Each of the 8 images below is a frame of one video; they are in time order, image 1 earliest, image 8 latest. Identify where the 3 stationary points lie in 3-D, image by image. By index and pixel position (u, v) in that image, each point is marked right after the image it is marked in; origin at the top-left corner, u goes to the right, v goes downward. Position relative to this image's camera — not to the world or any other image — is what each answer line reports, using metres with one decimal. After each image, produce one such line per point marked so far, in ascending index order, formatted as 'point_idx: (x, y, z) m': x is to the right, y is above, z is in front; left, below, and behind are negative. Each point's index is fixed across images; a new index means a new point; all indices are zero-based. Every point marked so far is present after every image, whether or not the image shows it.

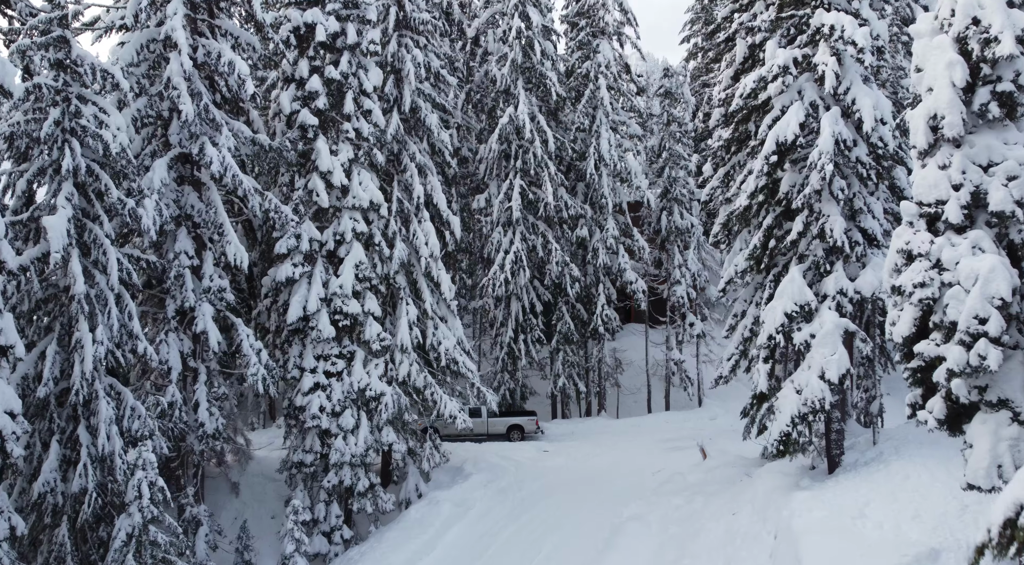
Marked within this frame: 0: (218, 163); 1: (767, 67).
0: (-6.3, +2.5, +19.0) m
1: (+4.7, +3.9, +16.5) m
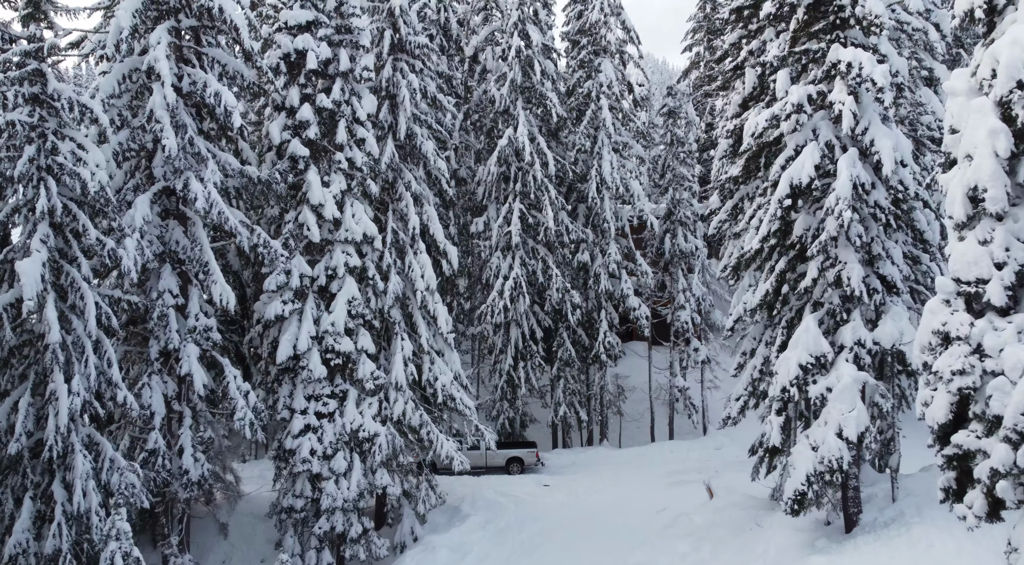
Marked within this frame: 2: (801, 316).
0: (-6.3, +1.7, +18.1) m
1: (+4.7, +3.0, +15.6) m
2: (+5.3, -0.6, +16.5) m
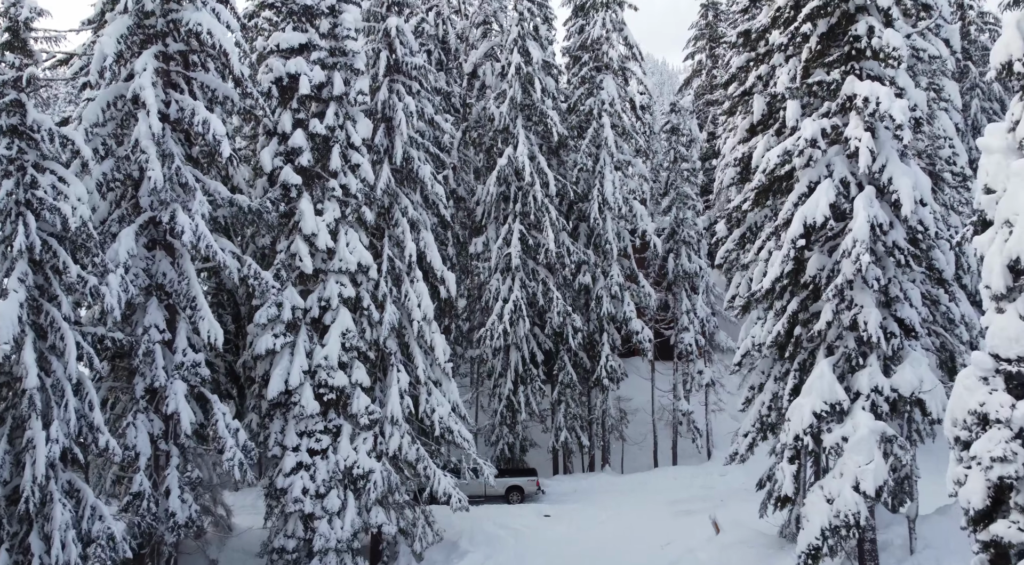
0: (-6.3, +1.0, +17.4) m
1: (+4.7, +2.3, +14.9) m
2: (+5.3, -1.3, +15.8) m
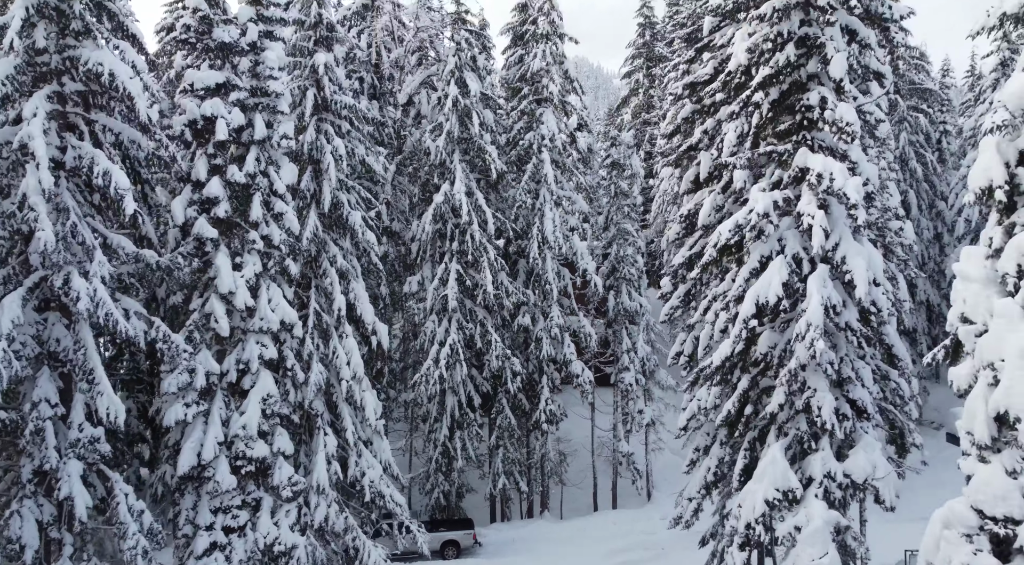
0: (-7.5, -0.3, +15.8) m
1: (+3.7, +1.1, +14.1) m
2: (+4.2, -2.6, +15.0) m
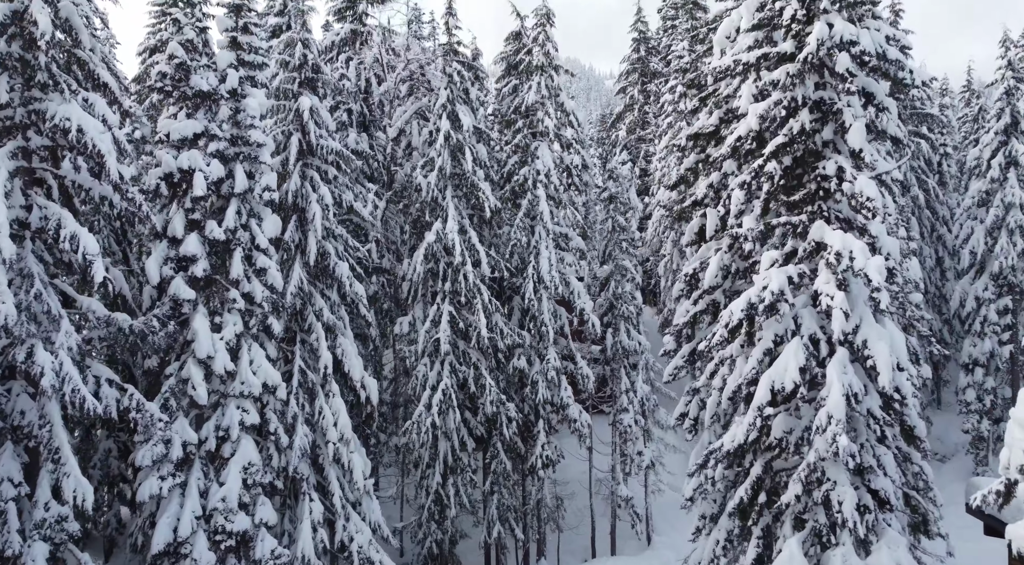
0: (-7.6, -1.5, +14.7) m
1: (+3.6, -0.1, +13.1) m
2: (+4.2, -3.8, +14.0) m
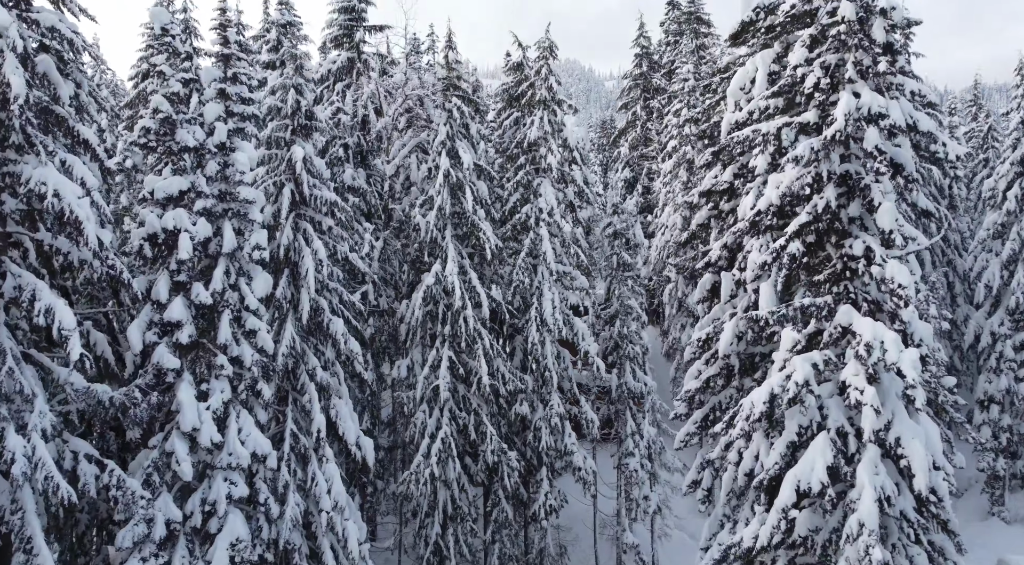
0: (-7.5, -2.7, +13.8) m
1: (+3.6, -1.3, +12.2) m
2: (+4.2, -5.0, +13.0) m
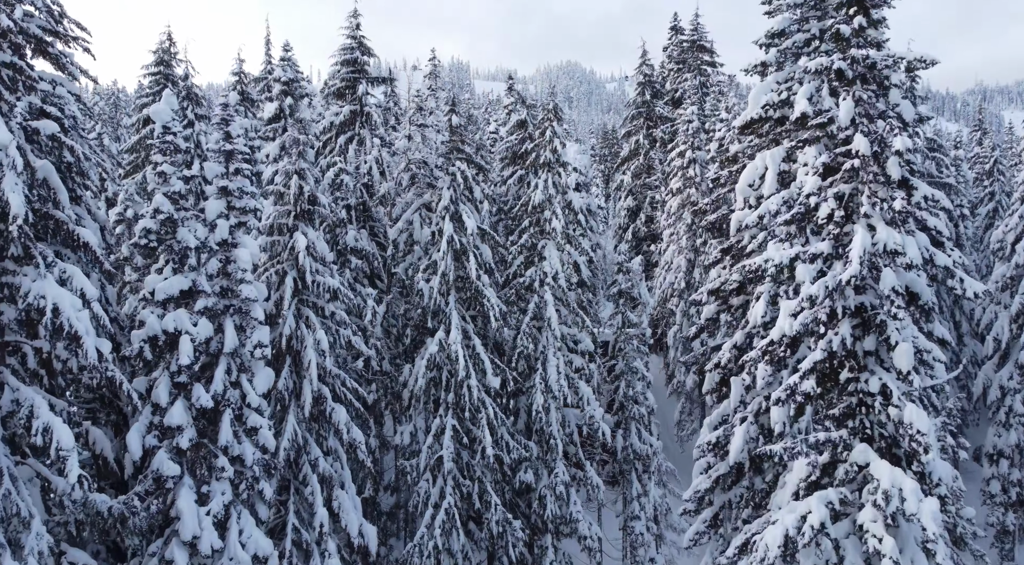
0: (-7.4, -4.6, +13.5) m
1: (+3.7, -3.1, +11.9) m
2: (+4.3, -6.8, +12.7) m
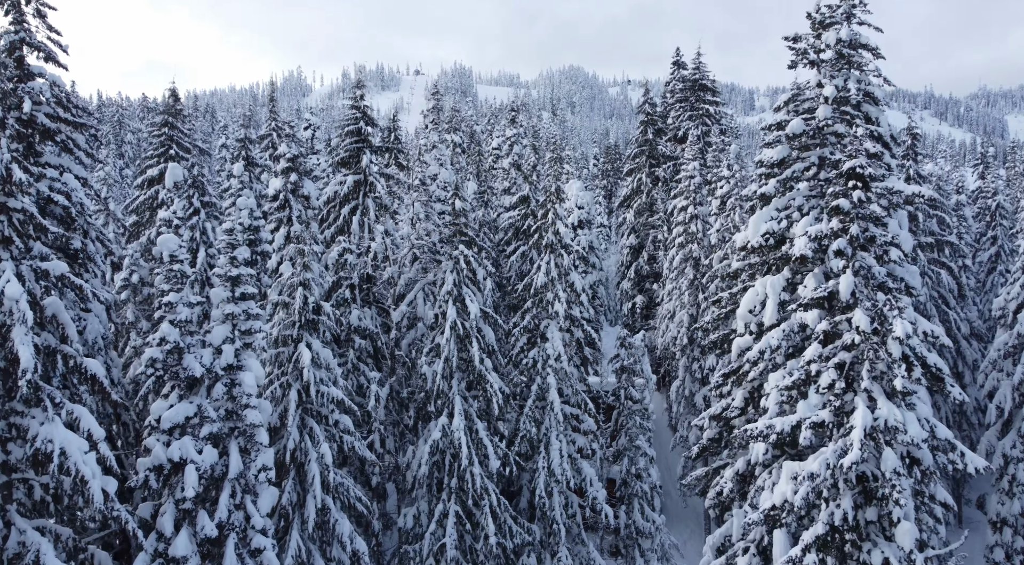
0: (-7.4, -6.9, +13.6) m
1: (+3.8, -5.4, +11.9) m
2: (+4.4, -9.1, +12.7) m
